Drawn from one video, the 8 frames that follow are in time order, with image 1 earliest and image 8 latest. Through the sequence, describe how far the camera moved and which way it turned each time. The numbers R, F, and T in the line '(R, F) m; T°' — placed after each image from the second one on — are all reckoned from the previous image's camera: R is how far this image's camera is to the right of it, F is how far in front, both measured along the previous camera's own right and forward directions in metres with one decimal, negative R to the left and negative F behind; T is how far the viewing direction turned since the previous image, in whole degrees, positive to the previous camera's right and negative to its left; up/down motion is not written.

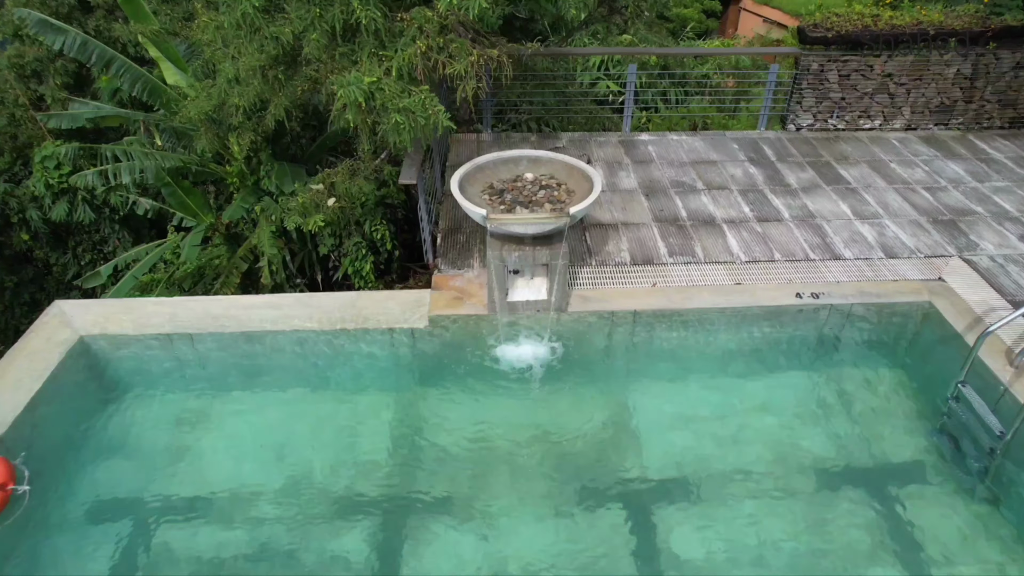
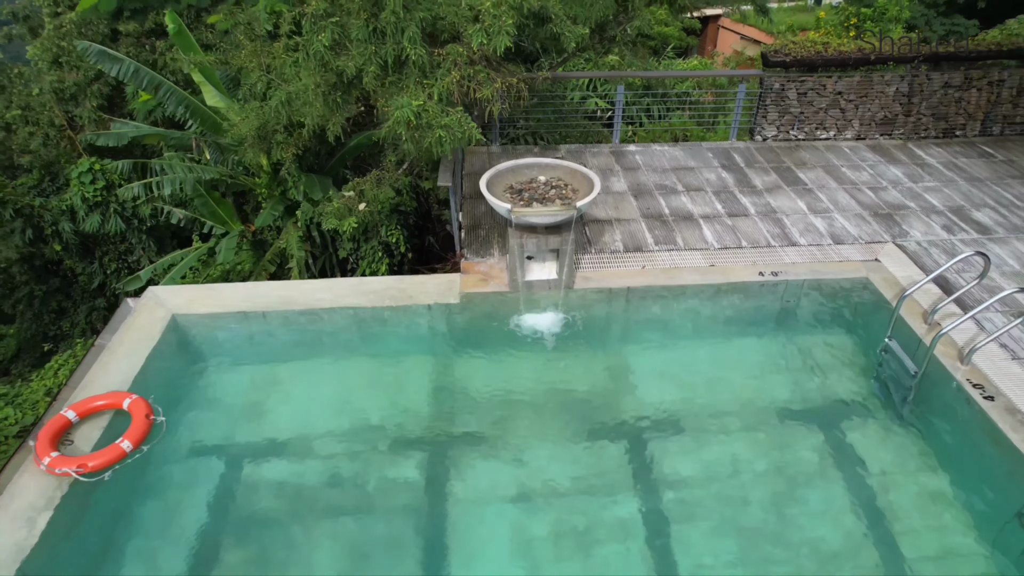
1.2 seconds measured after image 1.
(-0.2, -0.7) m; +1°
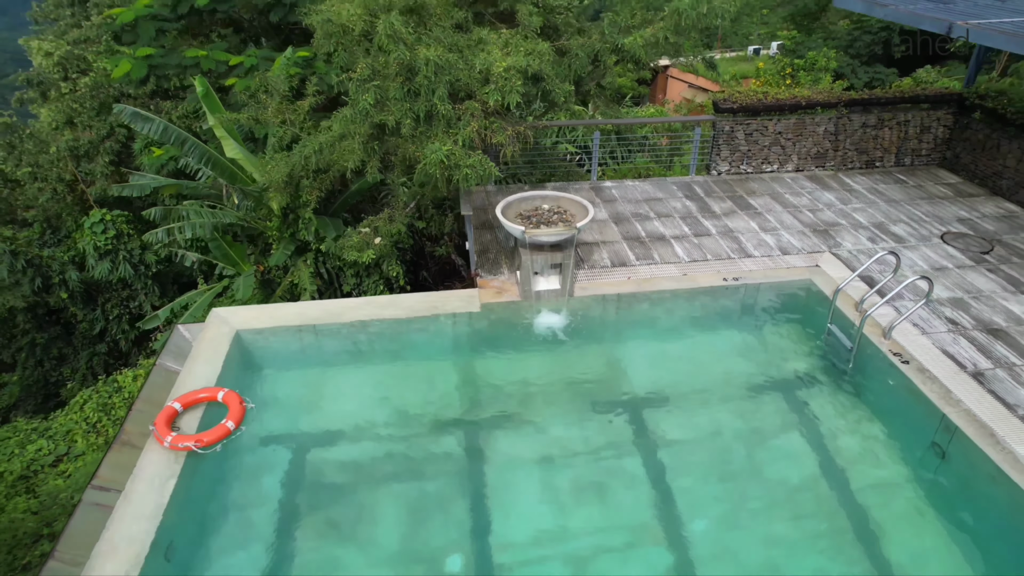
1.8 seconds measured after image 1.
(-0.3, -0.8) m; +3°
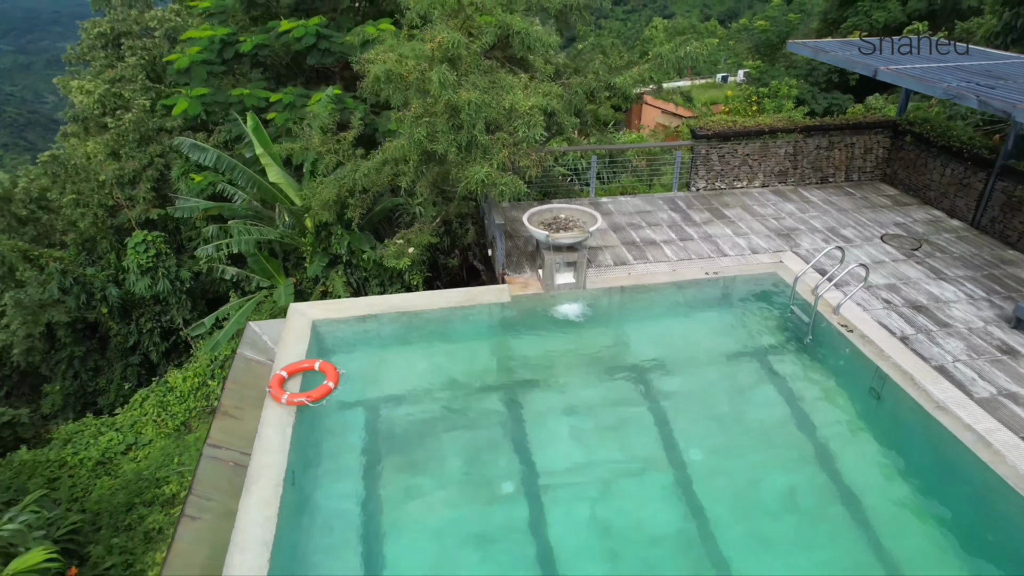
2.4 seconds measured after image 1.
(-0.4, -1.1) m; +2°
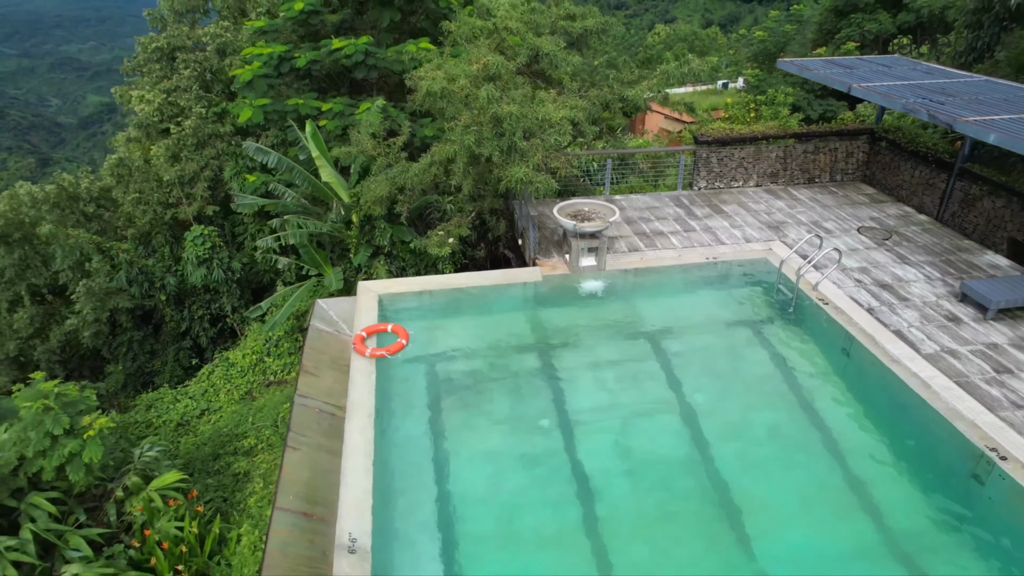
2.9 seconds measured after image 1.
(-0.3, -1.1) m; 0°
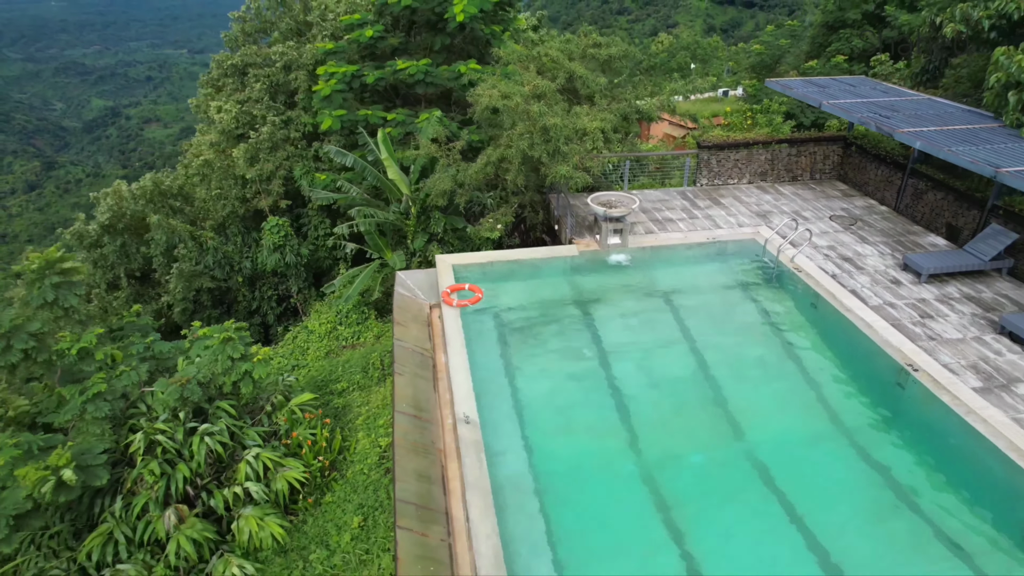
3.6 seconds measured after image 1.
(-0.5, -1.9) m; 0°
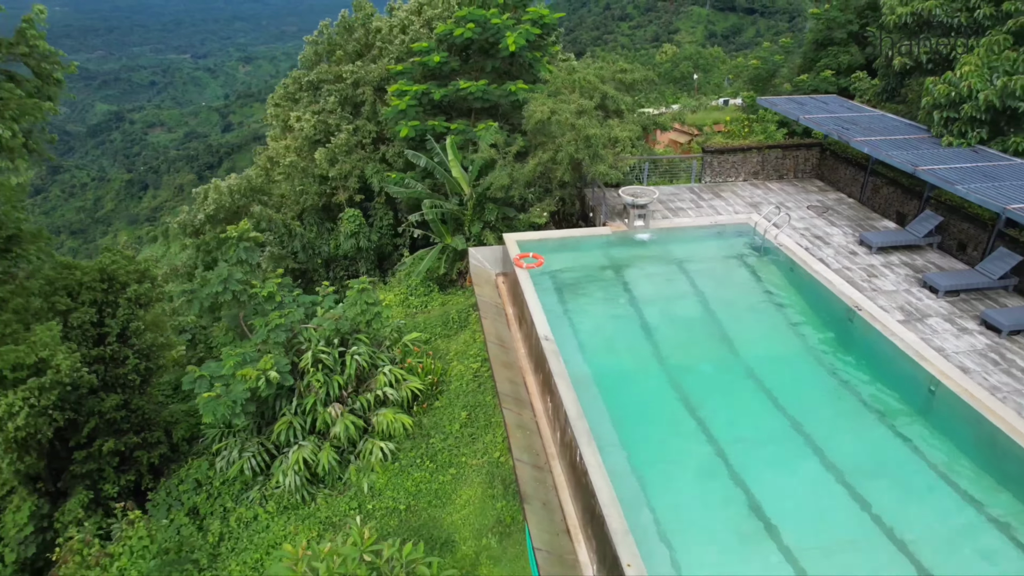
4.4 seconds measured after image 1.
(-0.8, -2.6) m; 0°
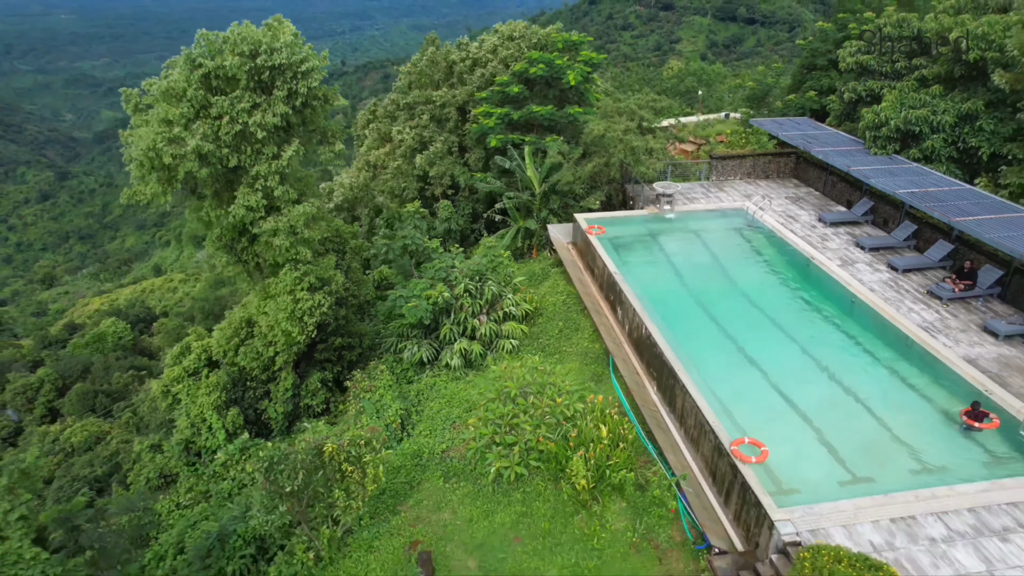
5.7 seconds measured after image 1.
(-1.6, -5.0) m; 0°
